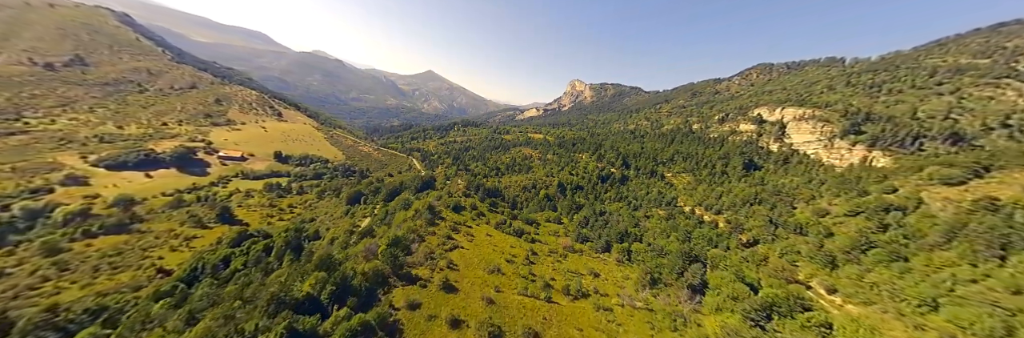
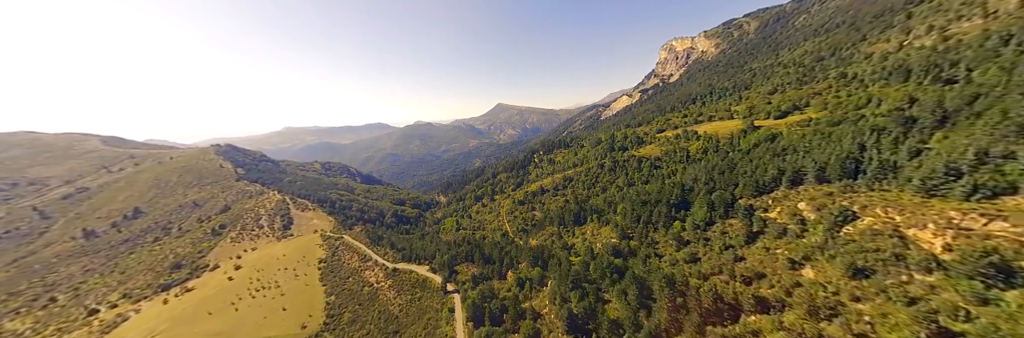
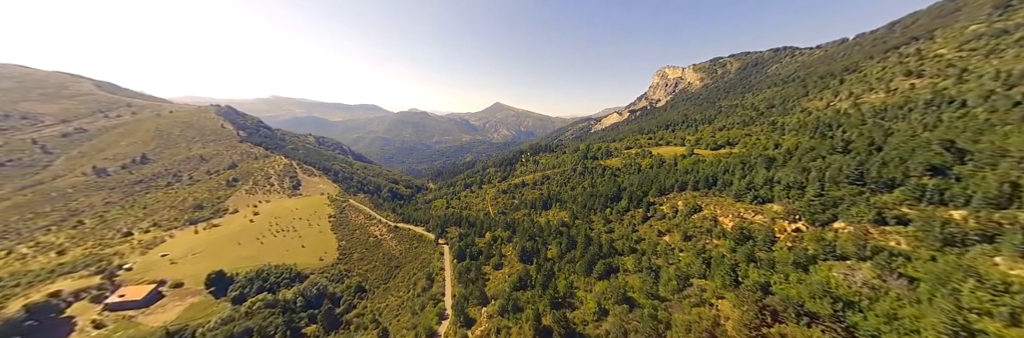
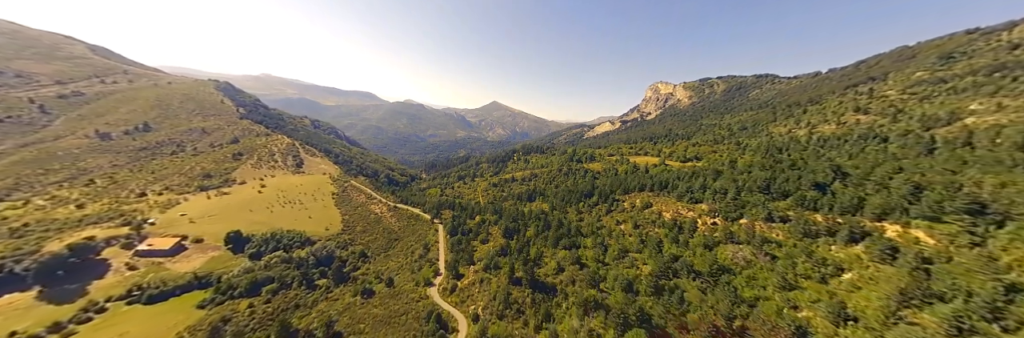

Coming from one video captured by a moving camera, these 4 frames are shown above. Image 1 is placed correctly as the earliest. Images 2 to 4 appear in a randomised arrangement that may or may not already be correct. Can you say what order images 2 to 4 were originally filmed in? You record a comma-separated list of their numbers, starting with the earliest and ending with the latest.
4, 3, 2
